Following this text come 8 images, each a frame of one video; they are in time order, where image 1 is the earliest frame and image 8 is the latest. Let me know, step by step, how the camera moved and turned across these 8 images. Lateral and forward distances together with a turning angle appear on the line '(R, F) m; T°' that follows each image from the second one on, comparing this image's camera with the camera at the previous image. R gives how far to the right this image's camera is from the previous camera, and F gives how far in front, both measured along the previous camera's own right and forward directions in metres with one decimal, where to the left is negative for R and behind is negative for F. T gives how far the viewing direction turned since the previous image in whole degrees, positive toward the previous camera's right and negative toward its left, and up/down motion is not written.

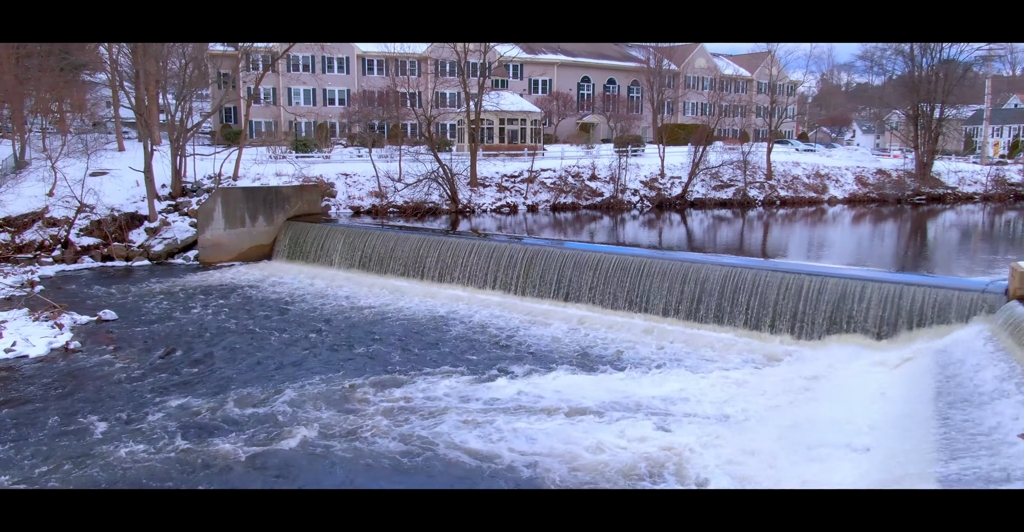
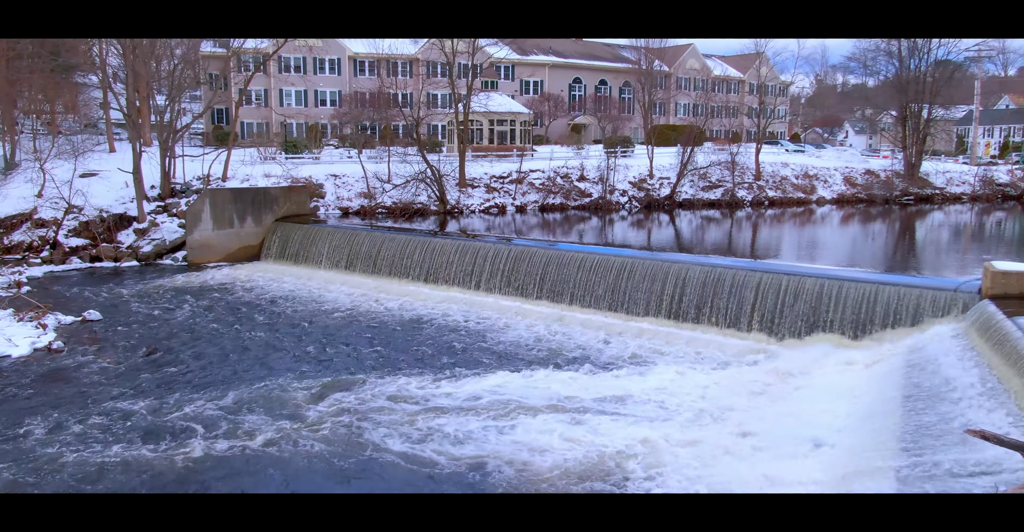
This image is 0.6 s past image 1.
(+0.2, -0.1) m; 0°
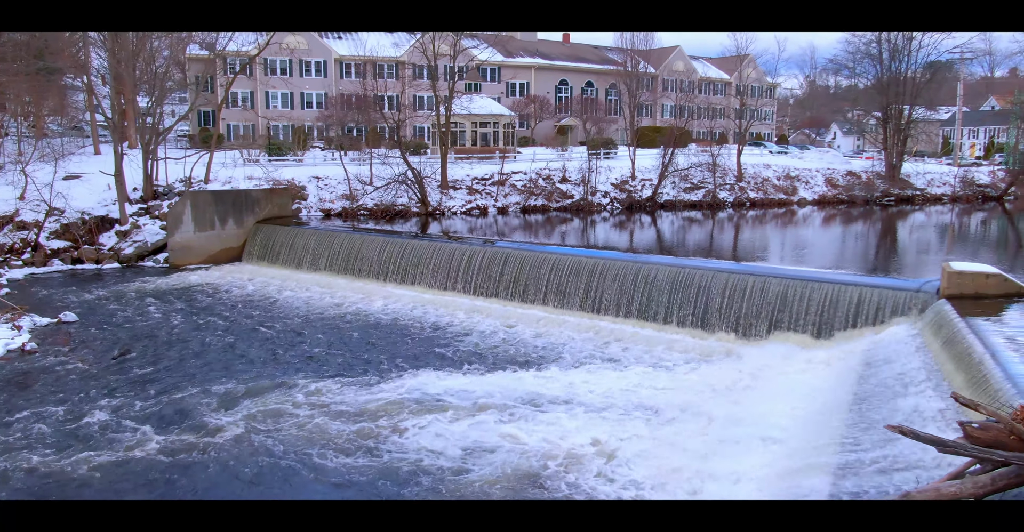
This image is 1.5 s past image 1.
(+0.4, -0.1) m; 0°
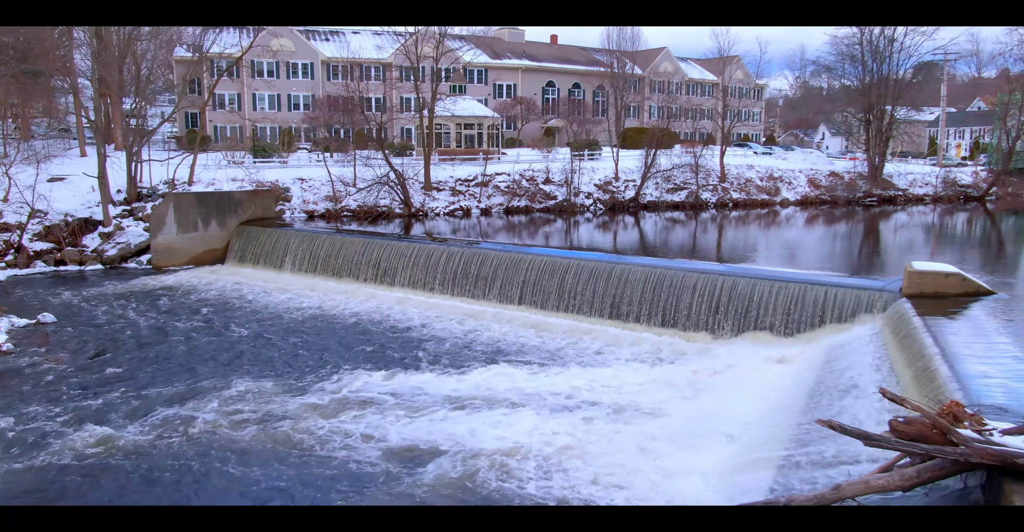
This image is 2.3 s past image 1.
(+0.4, -0.1) m; 0°
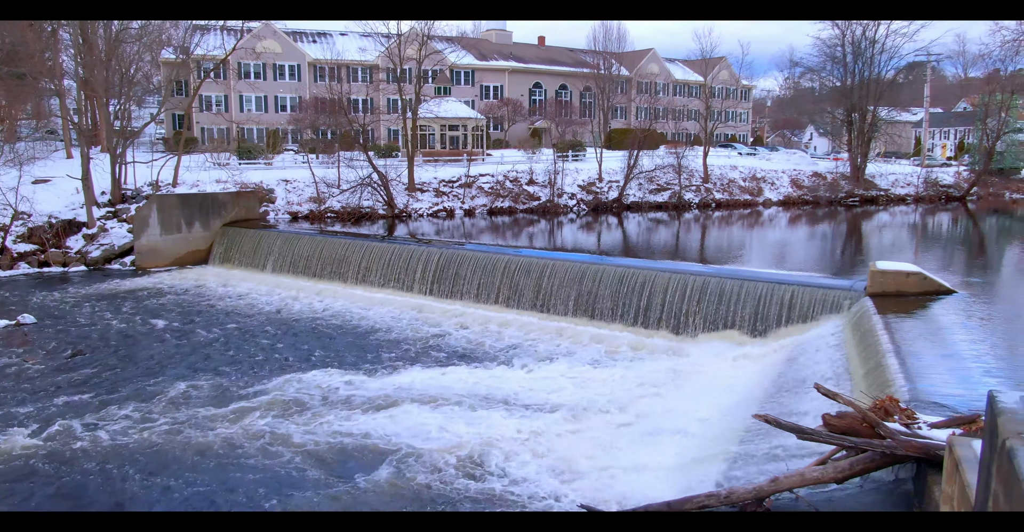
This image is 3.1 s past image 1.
(+0.3, -0.2) m; 0°
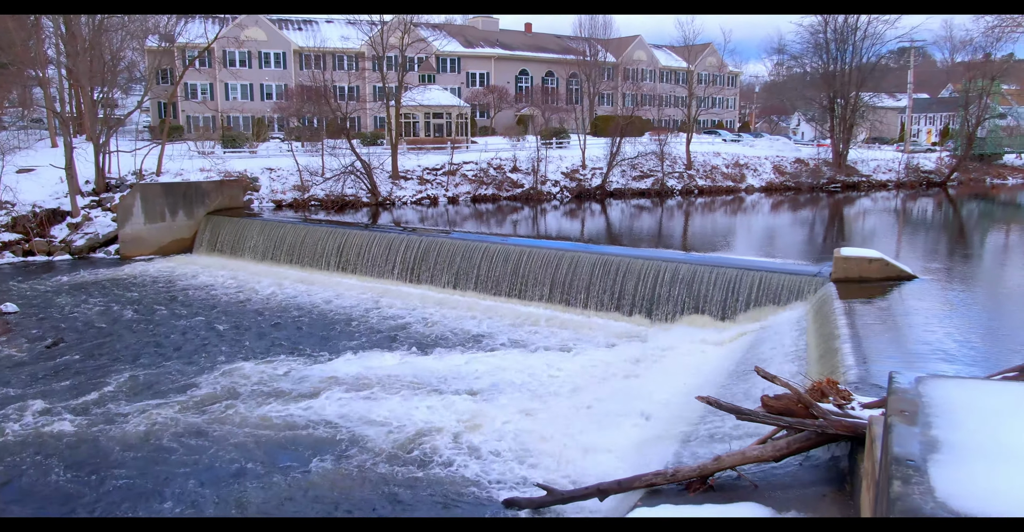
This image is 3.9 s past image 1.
(+0.3, -0.2) m; 0°
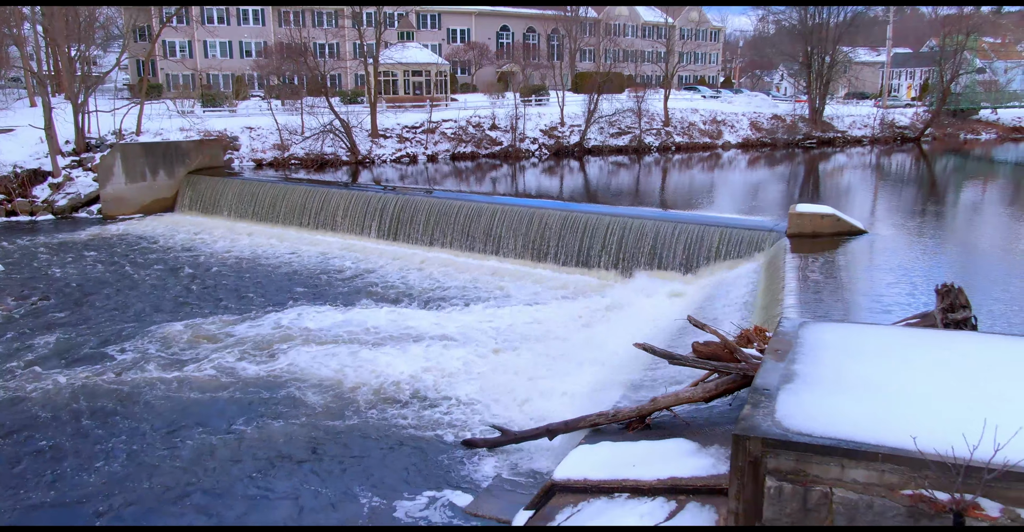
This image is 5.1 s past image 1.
(+0.3, -0.4) m; +1°
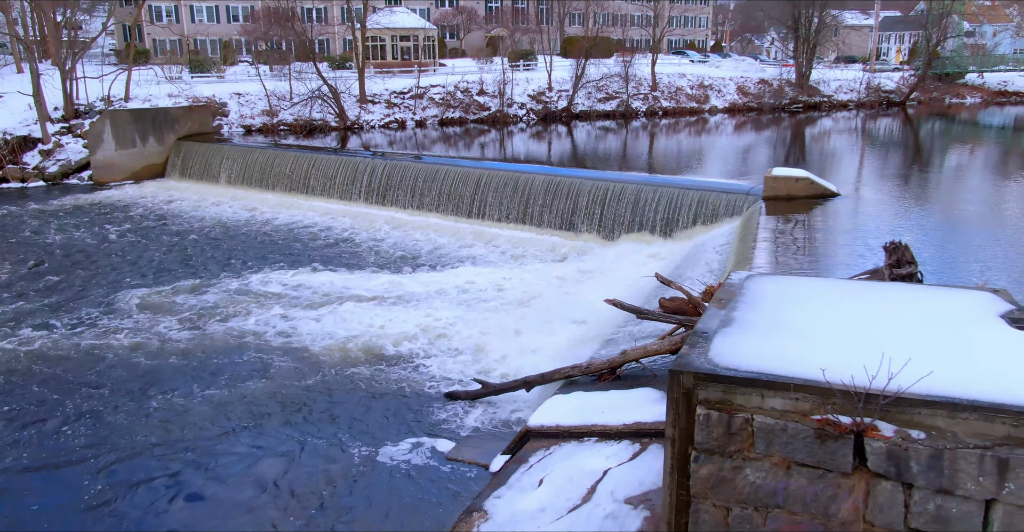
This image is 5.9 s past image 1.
(+0.1, -0.3) m; +1°
